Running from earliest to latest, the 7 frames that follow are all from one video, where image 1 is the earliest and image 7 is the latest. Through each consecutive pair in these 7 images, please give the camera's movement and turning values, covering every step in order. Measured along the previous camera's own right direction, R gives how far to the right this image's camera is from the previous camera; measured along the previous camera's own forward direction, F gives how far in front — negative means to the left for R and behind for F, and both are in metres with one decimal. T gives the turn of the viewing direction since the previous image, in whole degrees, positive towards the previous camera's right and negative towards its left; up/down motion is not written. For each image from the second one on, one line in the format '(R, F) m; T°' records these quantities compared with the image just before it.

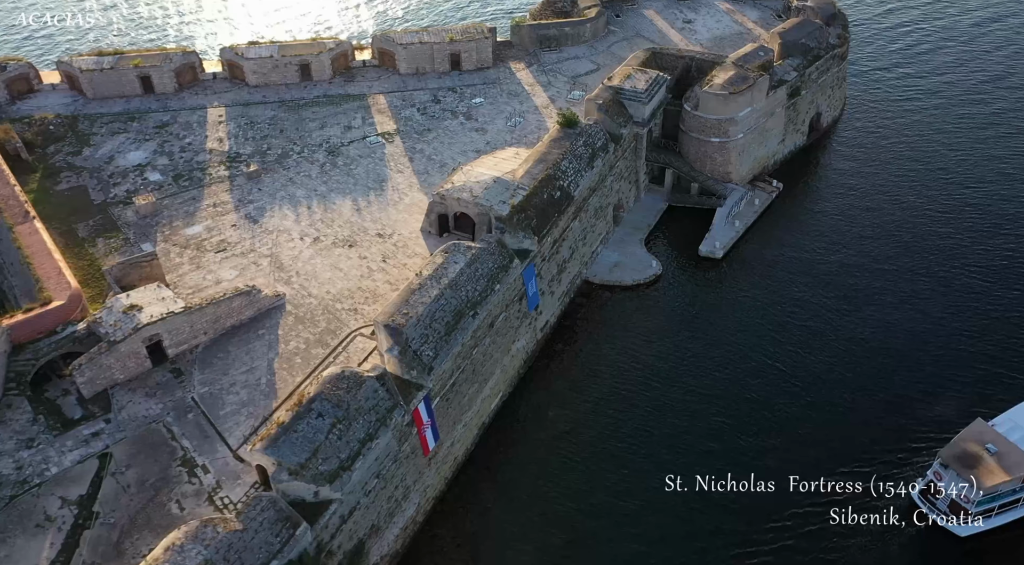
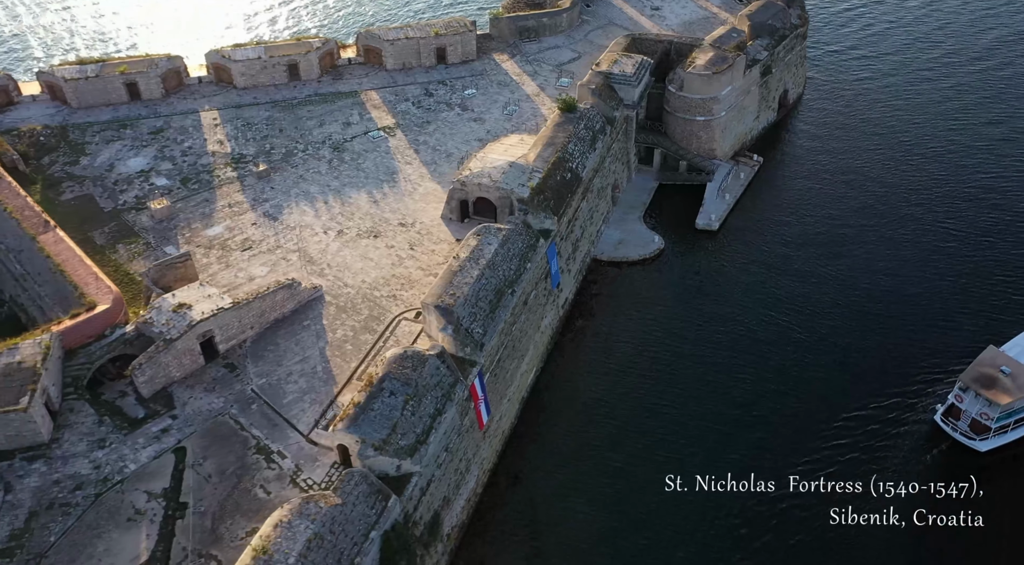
(-3.1, -0.9) m; +4°
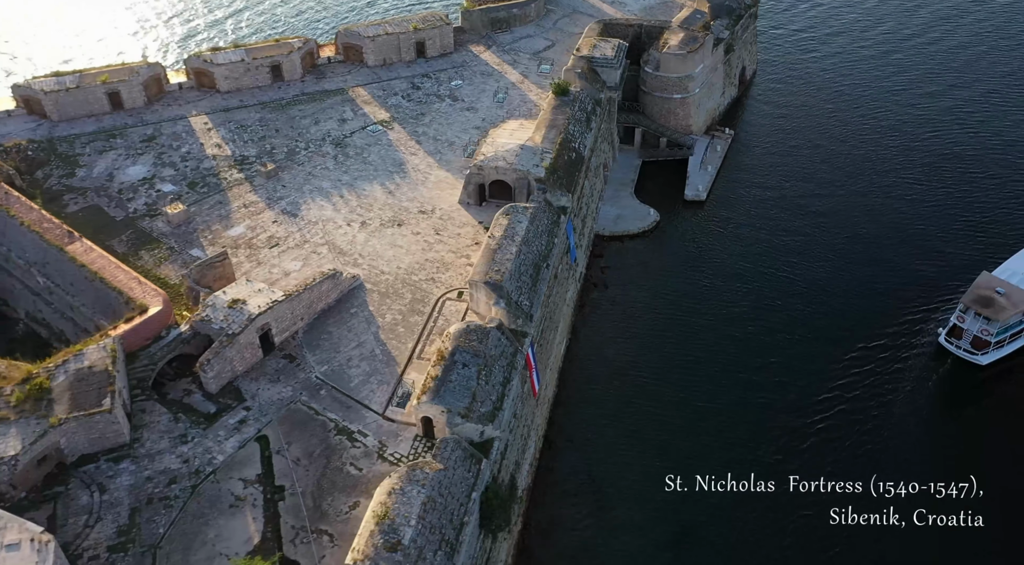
(-3.7, -1.0) m; +5°
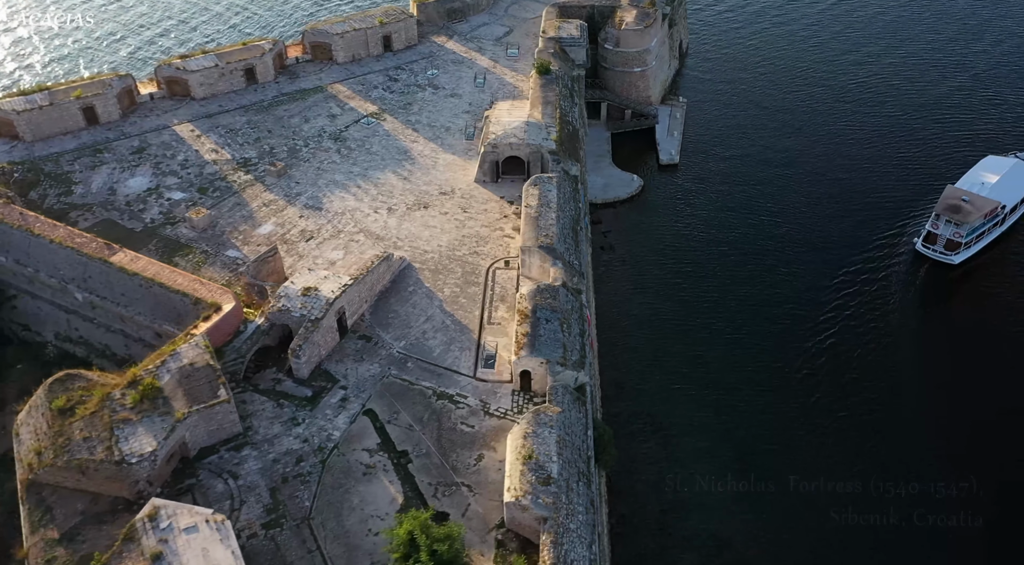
(-5.2, -1.2) m; +8°
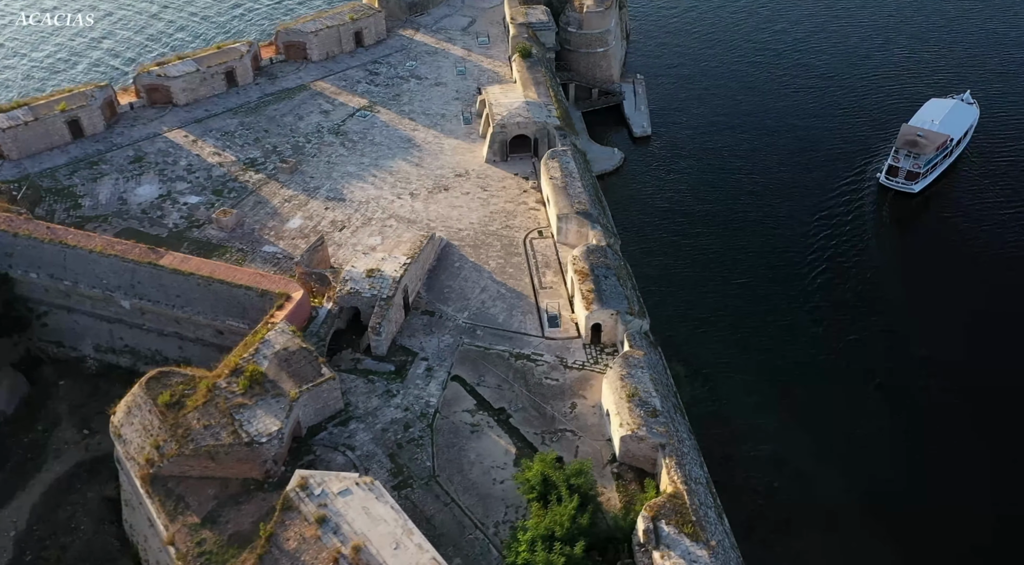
(-4.7, -1.1) m; +7°
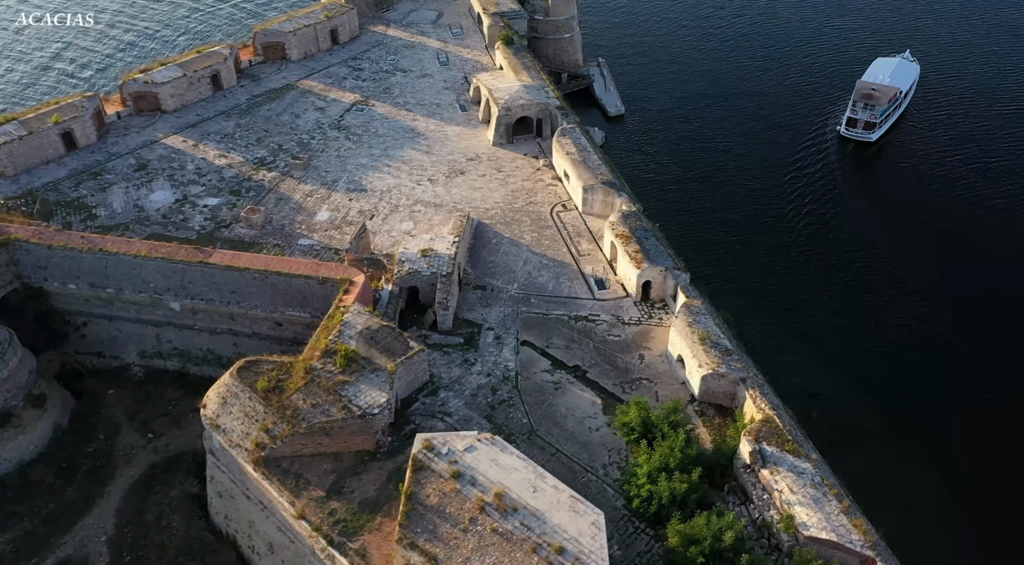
(-4.3, -1.0) m; +6°
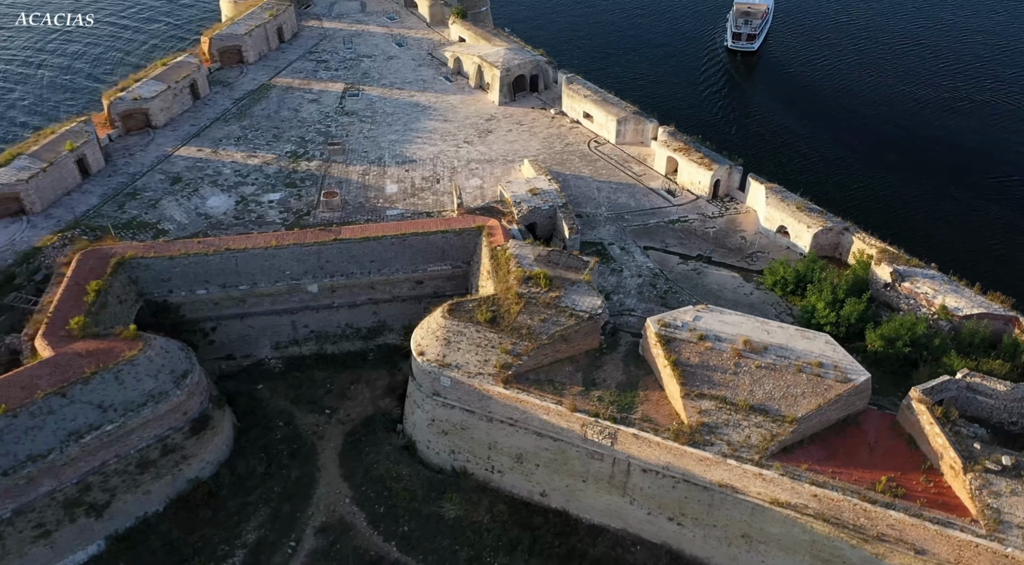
(-10.8, -1.7) m; +13°
